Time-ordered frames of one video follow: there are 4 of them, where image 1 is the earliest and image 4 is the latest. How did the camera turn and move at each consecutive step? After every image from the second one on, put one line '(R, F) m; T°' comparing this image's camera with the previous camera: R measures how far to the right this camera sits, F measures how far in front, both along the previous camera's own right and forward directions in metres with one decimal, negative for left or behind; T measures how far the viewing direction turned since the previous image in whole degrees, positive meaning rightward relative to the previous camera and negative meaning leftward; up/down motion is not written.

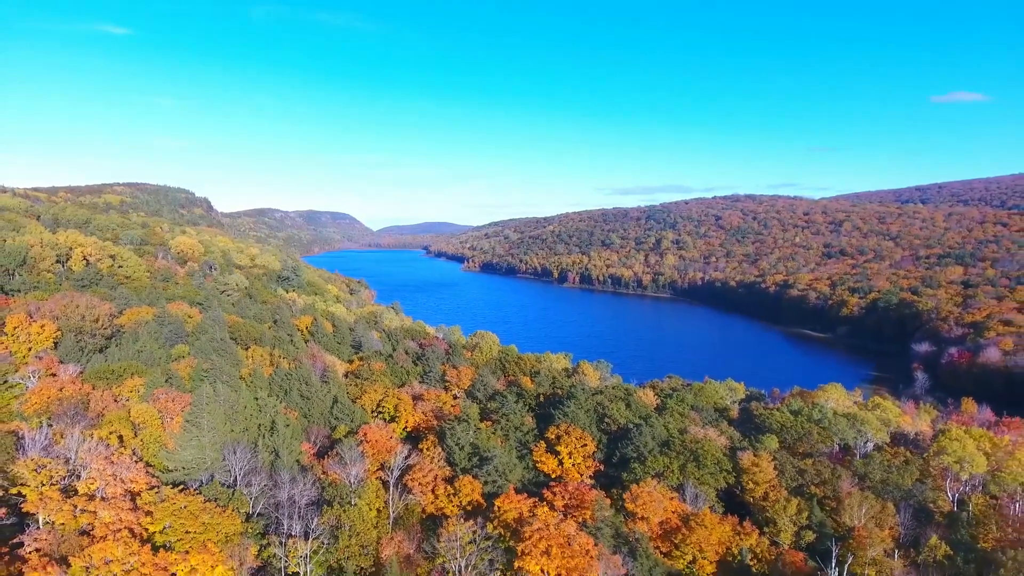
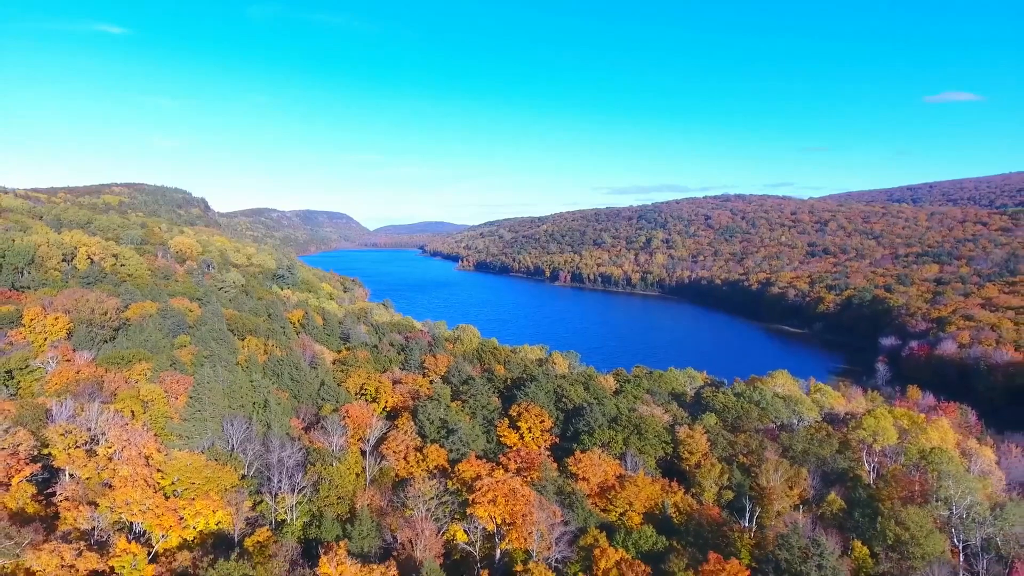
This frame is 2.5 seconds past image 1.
(+1.6, -3.0) m; 0°
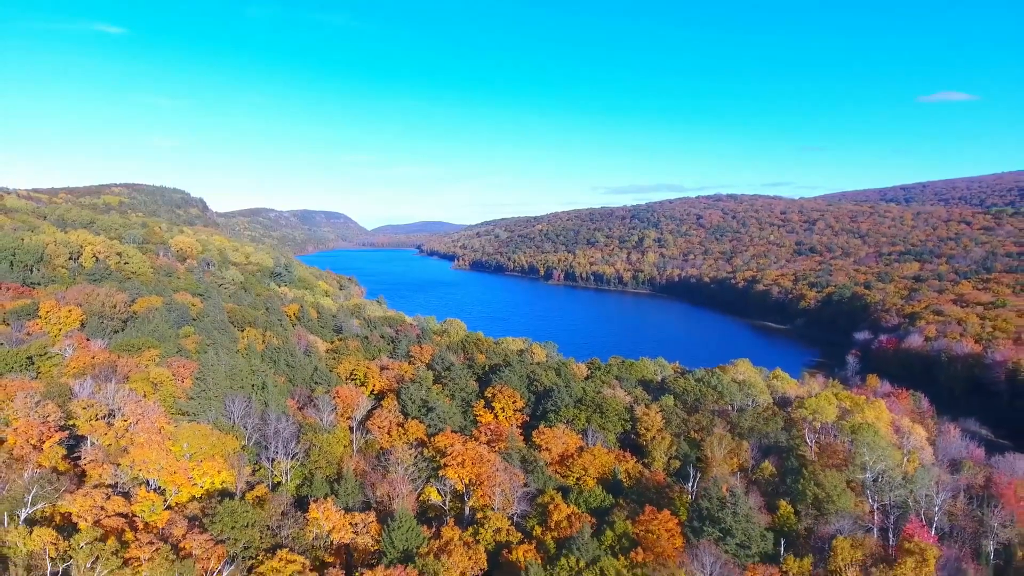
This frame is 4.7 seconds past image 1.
(+1.3, -2.7) m; 0°
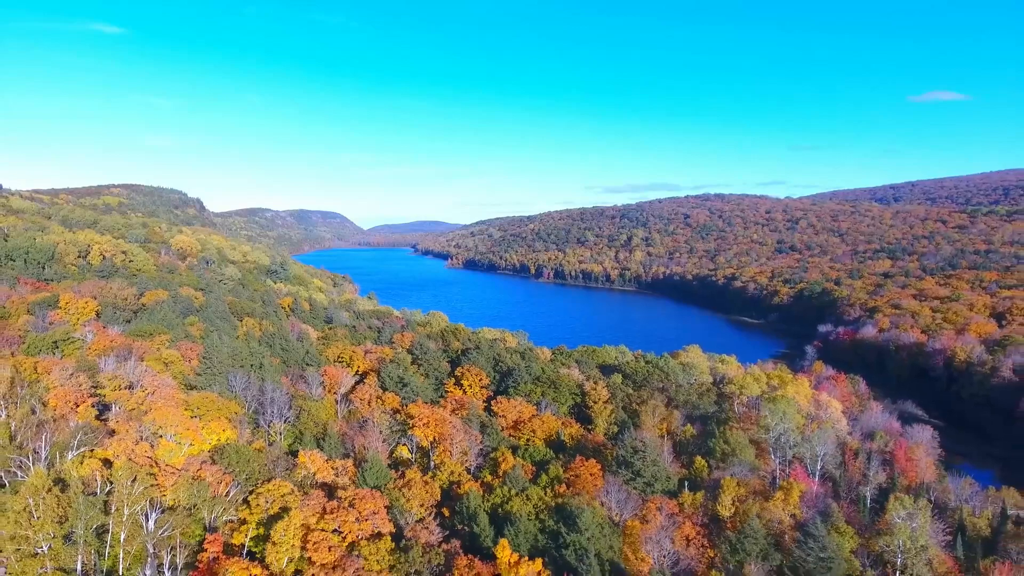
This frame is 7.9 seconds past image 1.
(+2.0, -4.2) m; 0°
